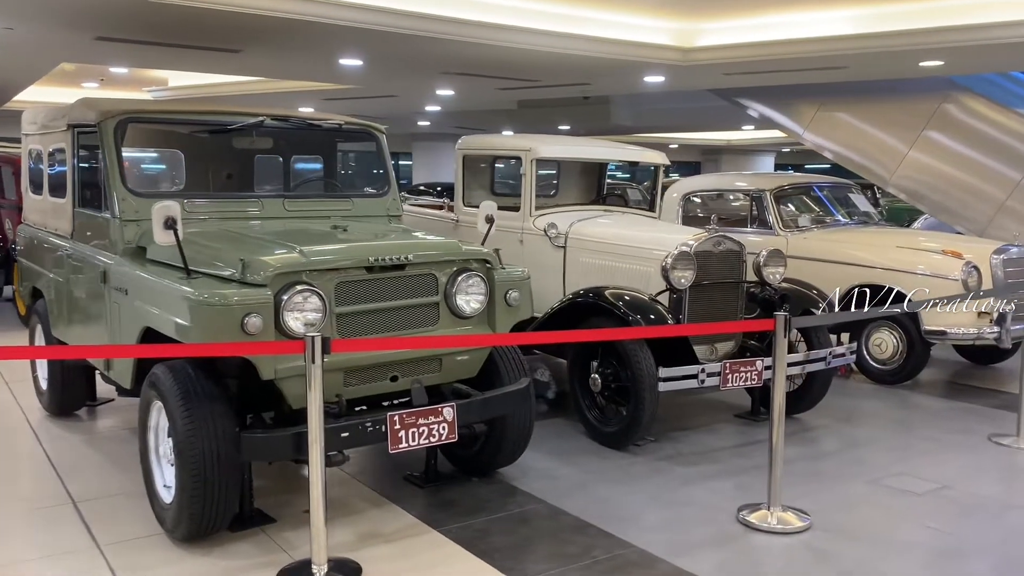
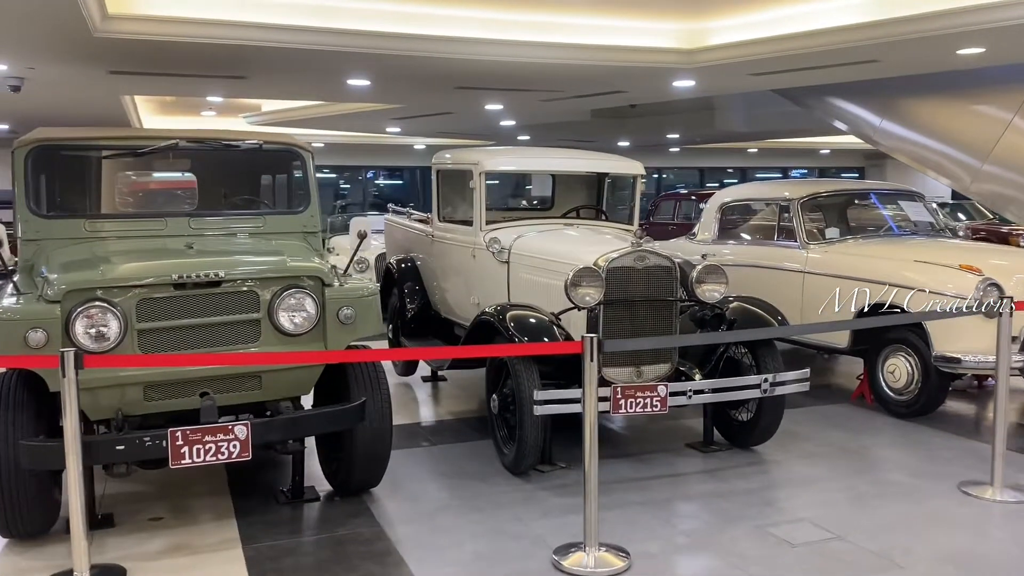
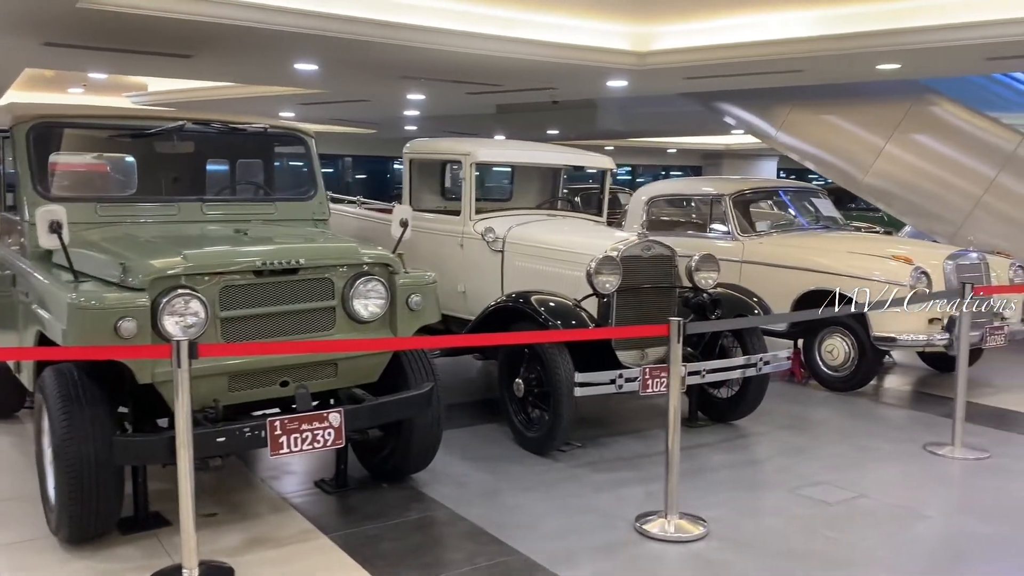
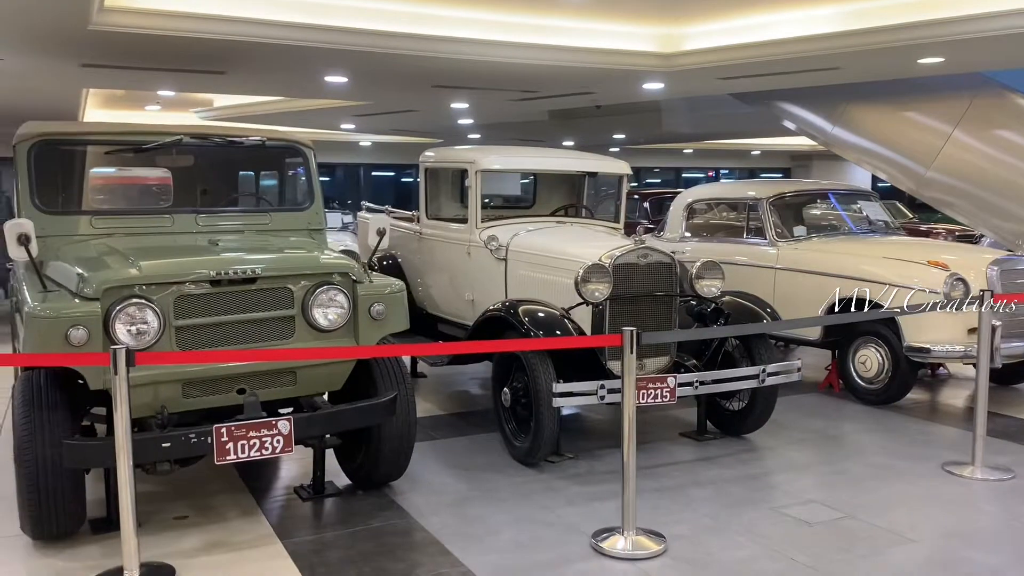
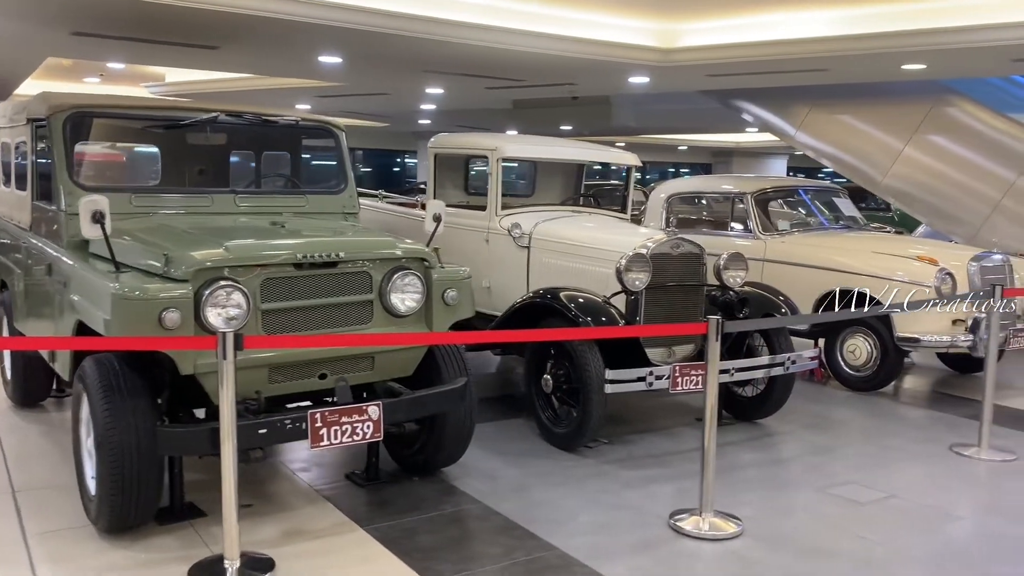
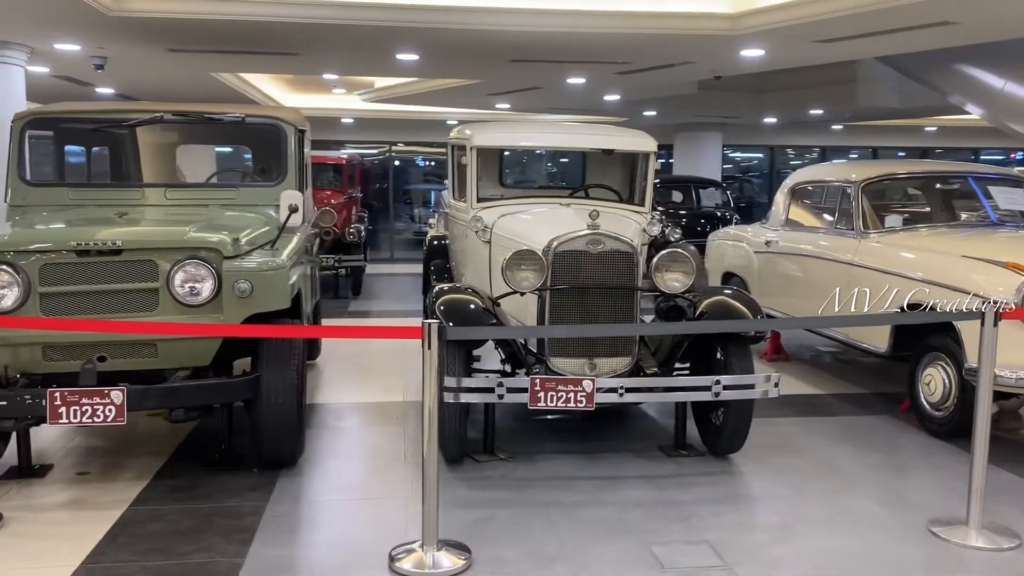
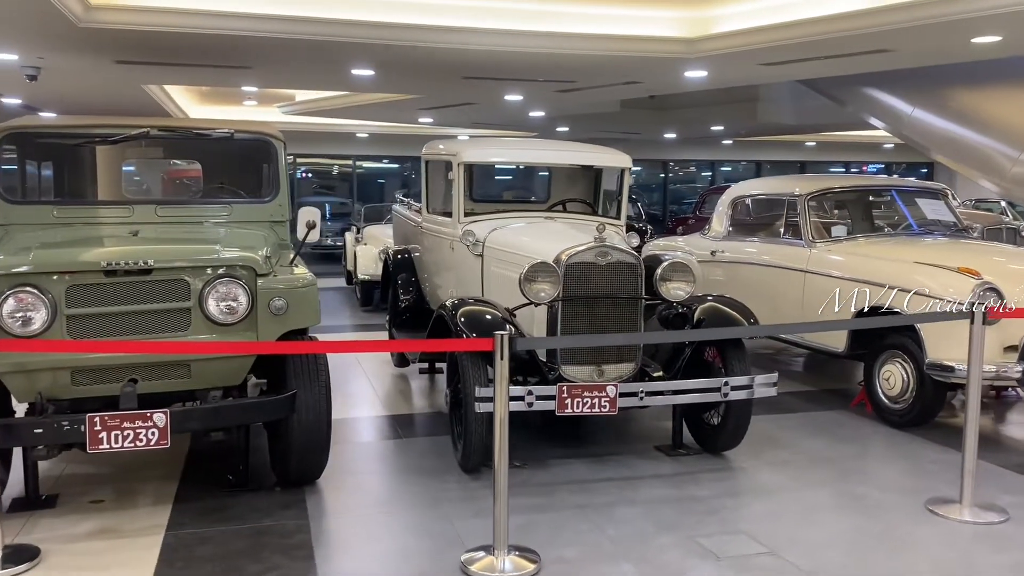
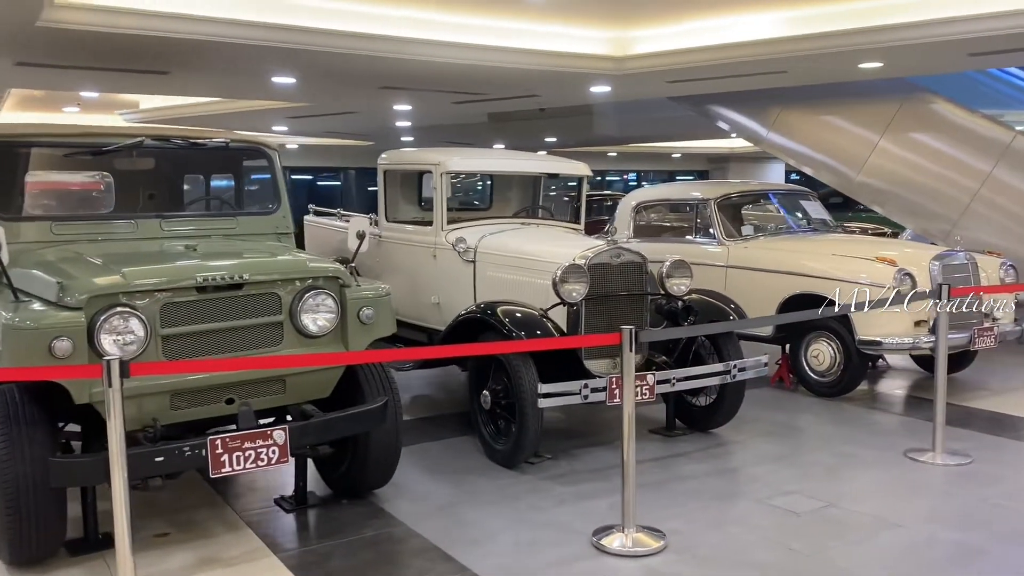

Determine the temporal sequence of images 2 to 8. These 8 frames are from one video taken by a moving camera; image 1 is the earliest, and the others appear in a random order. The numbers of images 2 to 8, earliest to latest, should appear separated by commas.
5, 3, 8, 4, 2, 7, 6
